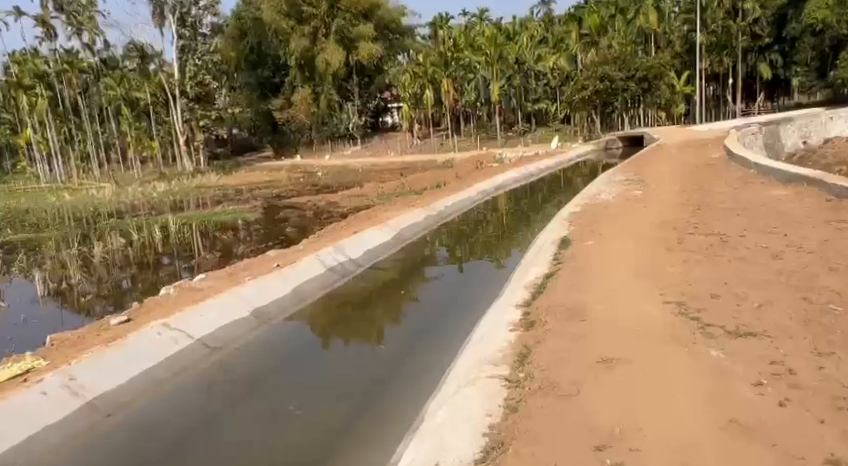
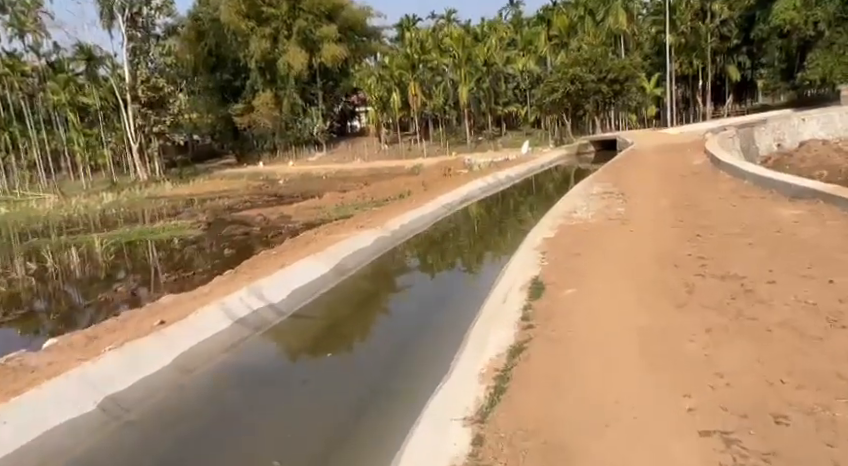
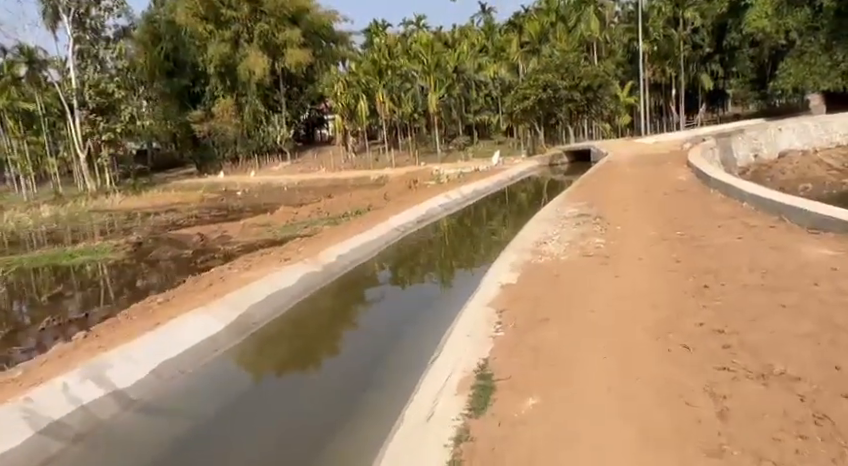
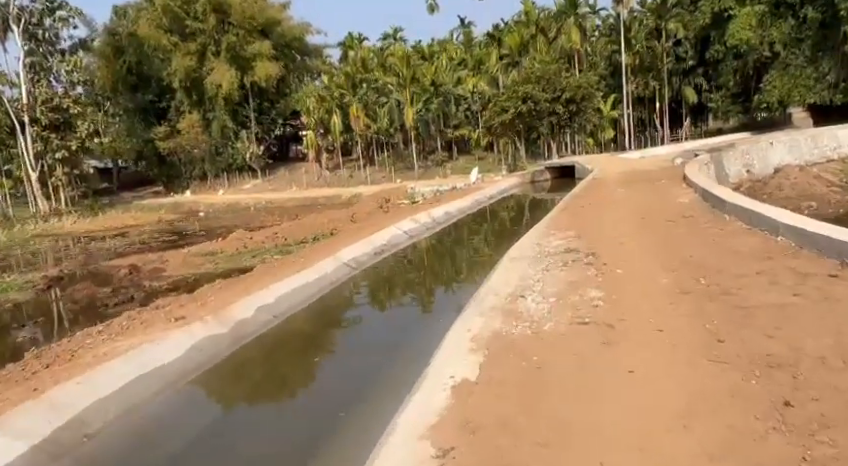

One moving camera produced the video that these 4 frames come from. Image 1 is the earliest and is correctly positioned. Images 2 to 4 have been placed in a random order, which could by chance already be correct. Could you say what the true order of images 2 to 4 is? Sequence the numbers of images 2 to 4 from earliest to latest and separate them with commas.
2, 3, 4
